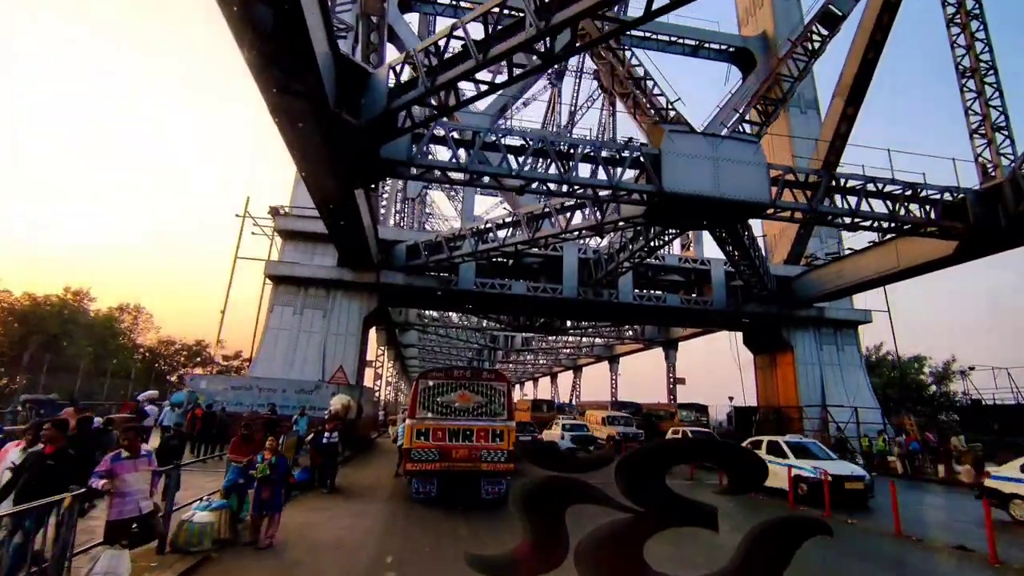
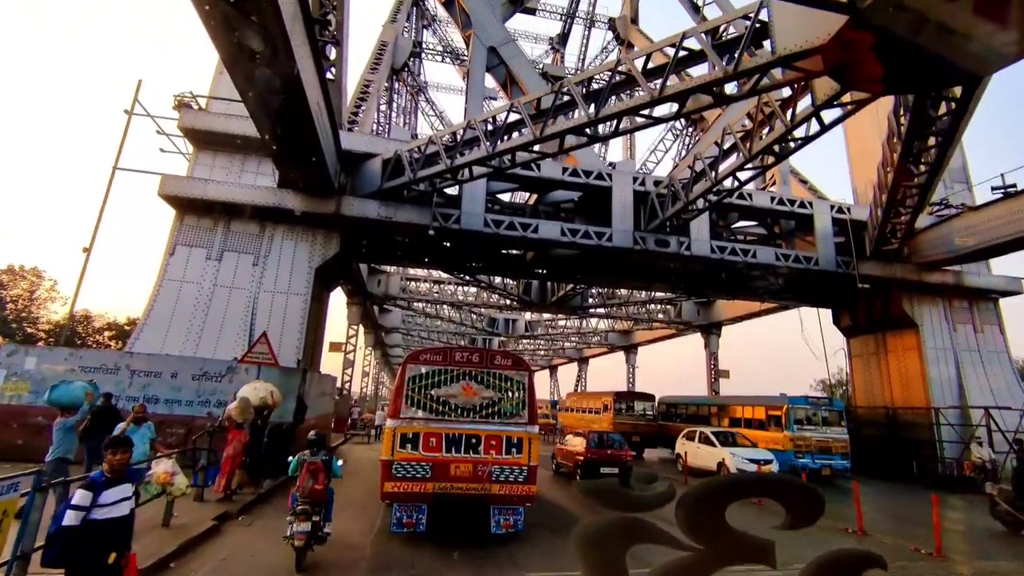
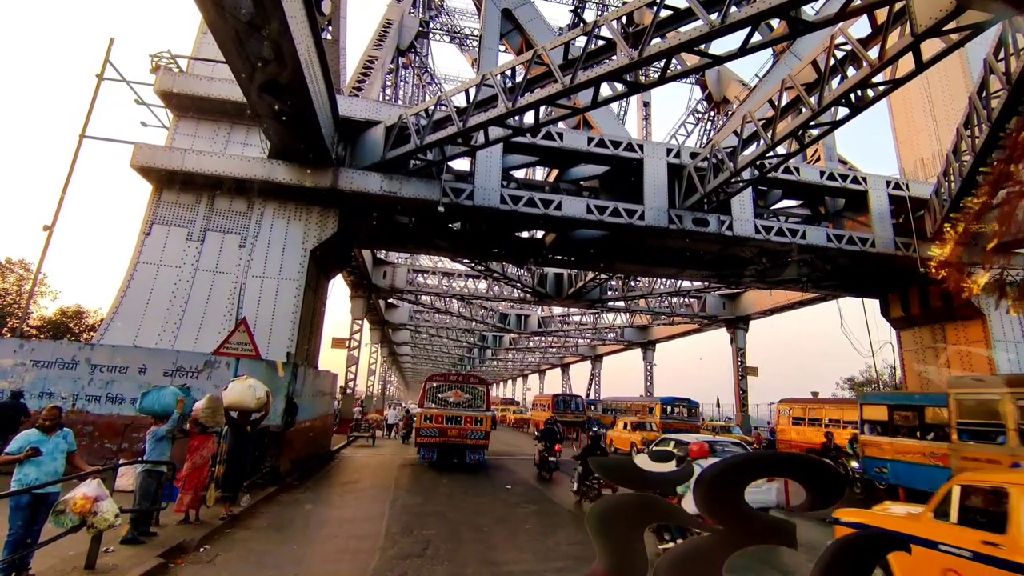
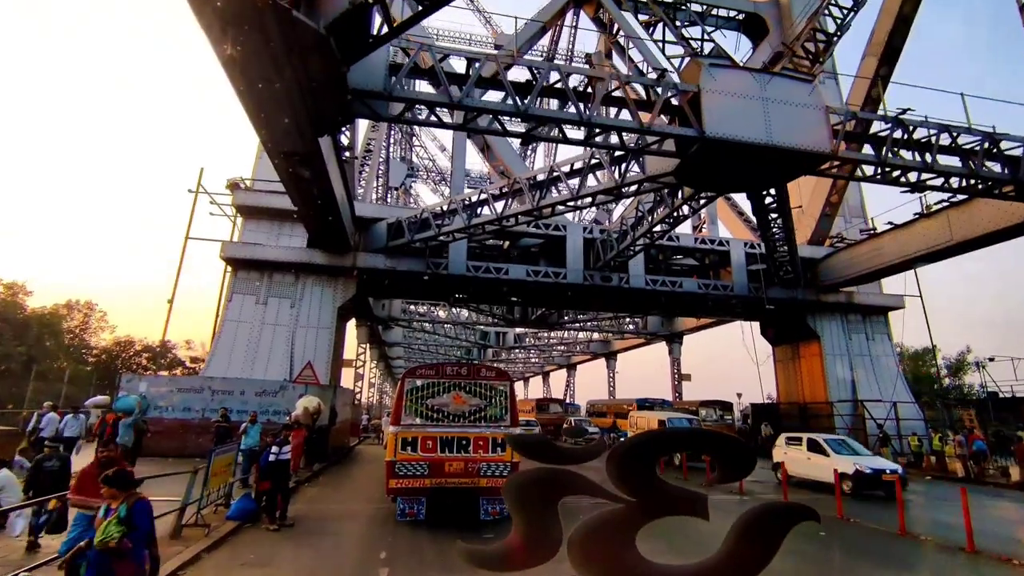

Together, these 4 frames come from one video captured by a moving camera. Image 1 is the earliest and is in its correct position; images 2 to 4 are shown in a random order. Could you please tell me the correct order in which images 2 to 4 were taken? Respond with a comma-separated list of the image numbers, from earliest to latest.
4, 2, 3
